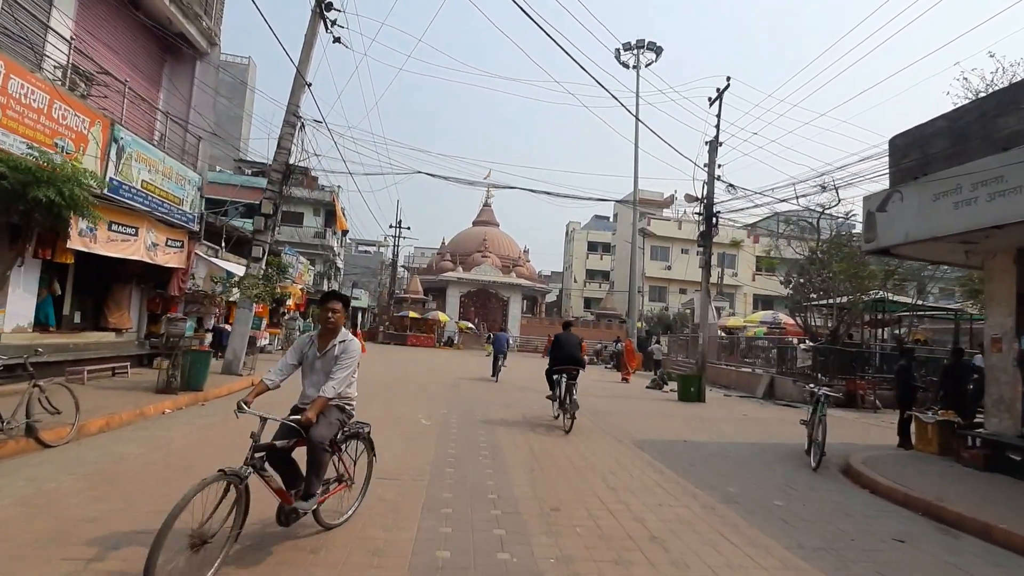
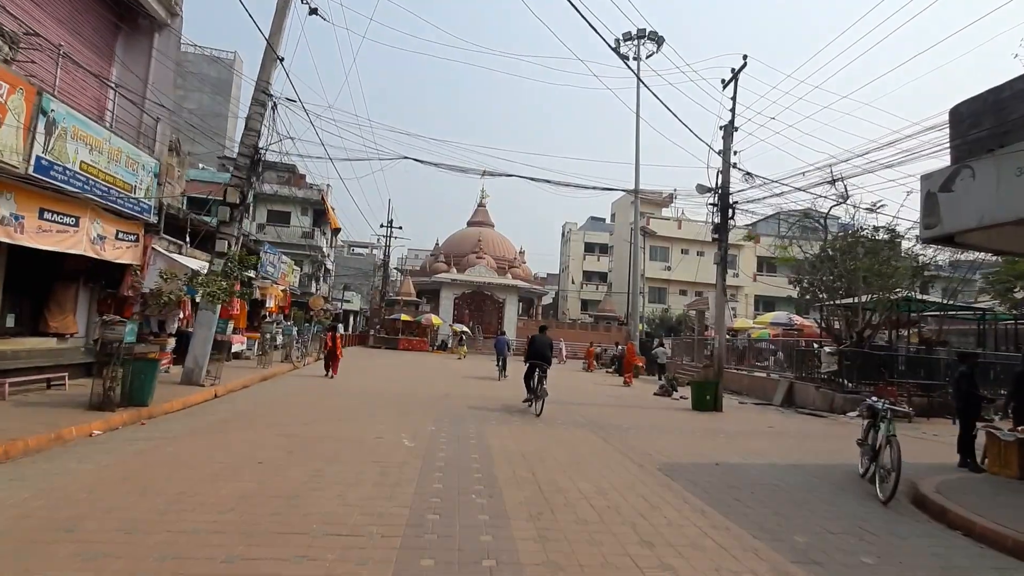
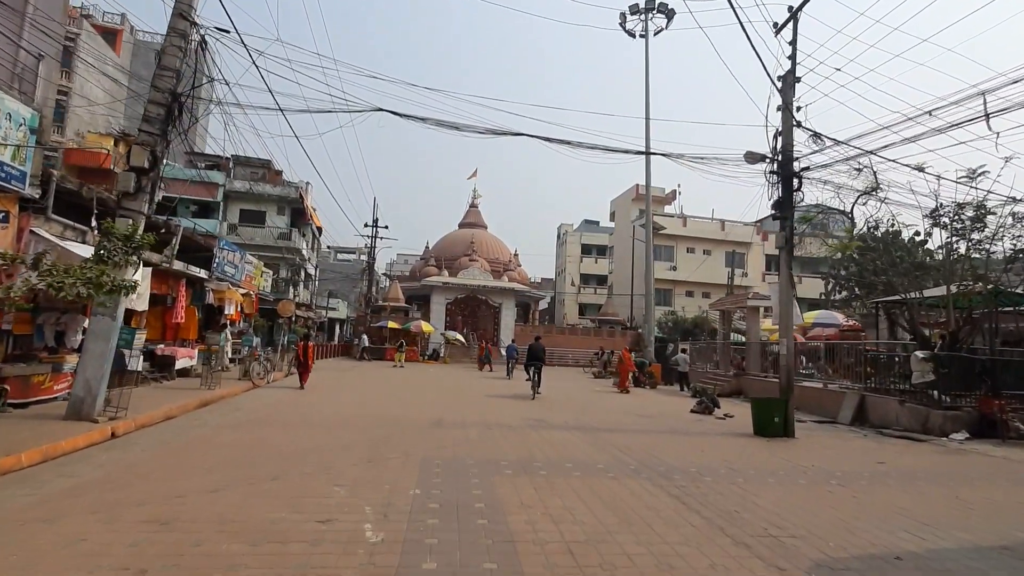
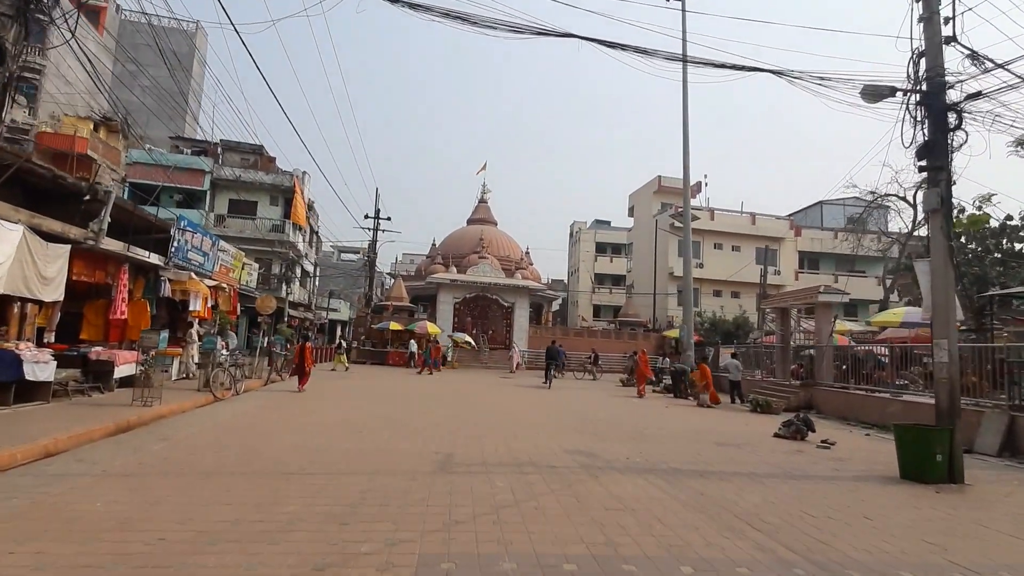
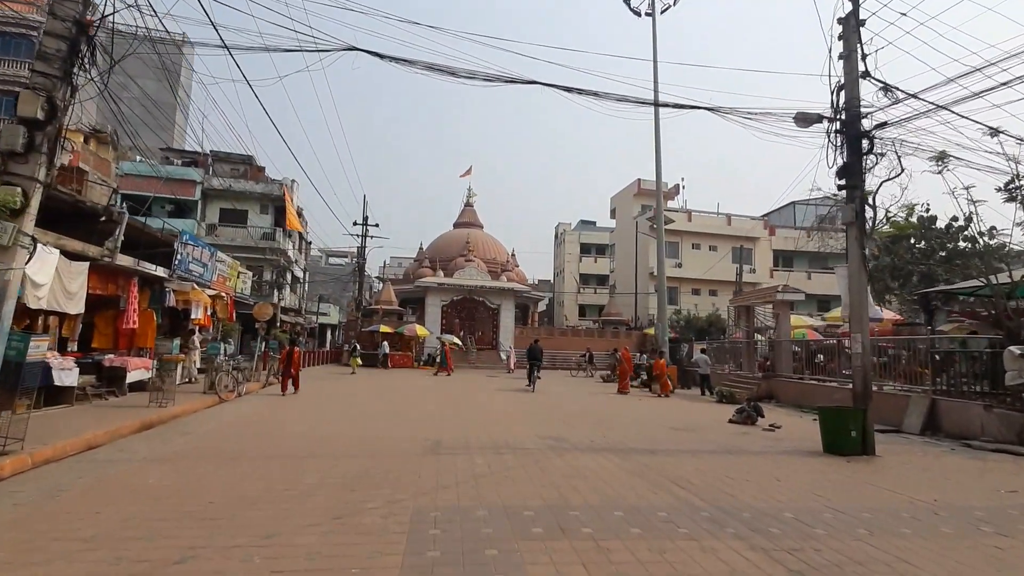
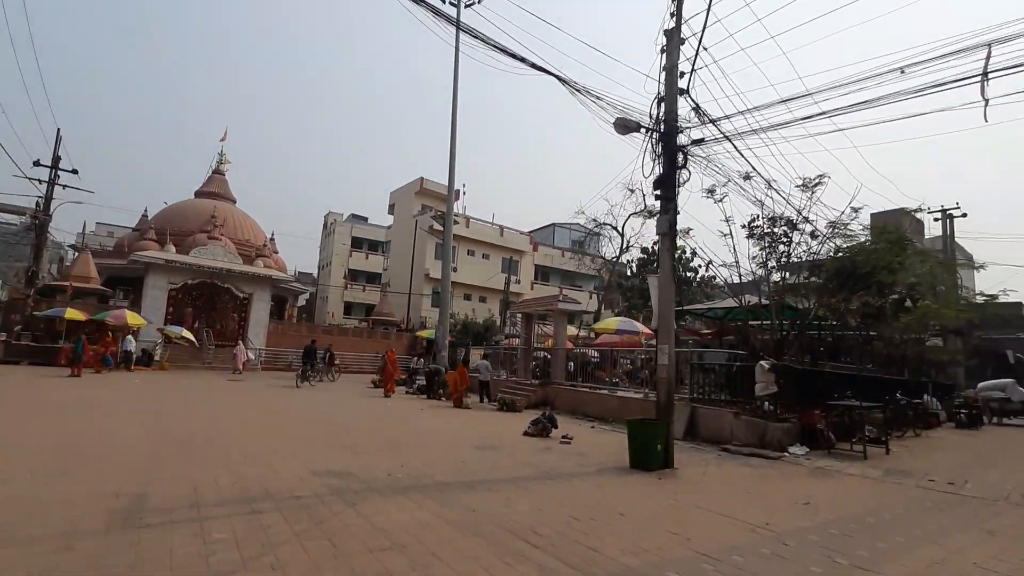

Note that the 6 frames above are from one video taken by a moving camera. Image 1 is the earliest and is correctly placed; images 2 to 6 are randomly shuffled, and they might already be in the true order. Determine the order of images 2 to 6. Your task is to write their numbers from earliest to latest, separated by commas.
2, 3, 5, 4, 6
